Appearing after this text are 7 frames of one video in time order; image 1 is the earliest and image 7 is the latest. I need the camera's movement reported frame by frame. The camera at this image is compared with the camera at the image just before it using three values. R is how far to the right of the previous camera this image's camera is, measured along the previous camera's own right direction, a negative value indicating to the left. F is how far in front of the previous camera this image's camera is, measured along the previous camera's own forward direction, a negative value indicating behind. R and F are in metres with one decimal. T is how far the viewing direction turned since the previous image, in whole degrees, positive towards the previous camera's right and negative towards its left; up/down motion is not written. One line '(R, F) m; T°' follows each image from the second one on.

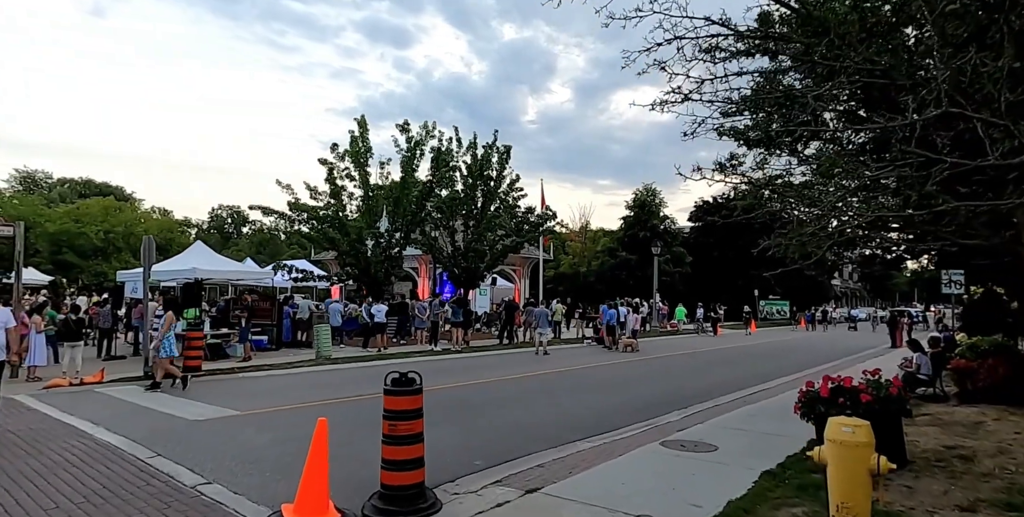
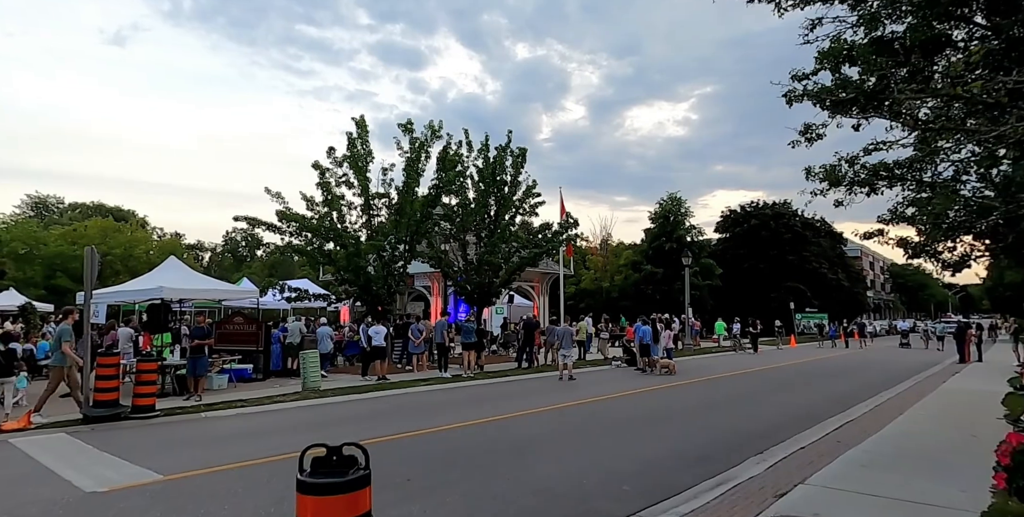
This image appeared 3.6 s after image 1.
(0.0, +2.6) m; -2°
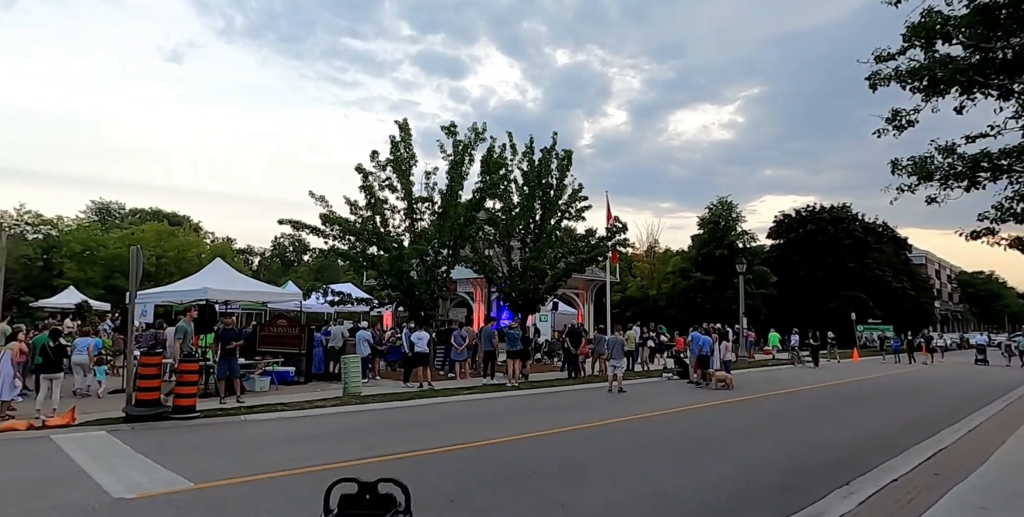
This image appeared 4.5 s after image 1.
(-0.1, +0.6) m; -4°
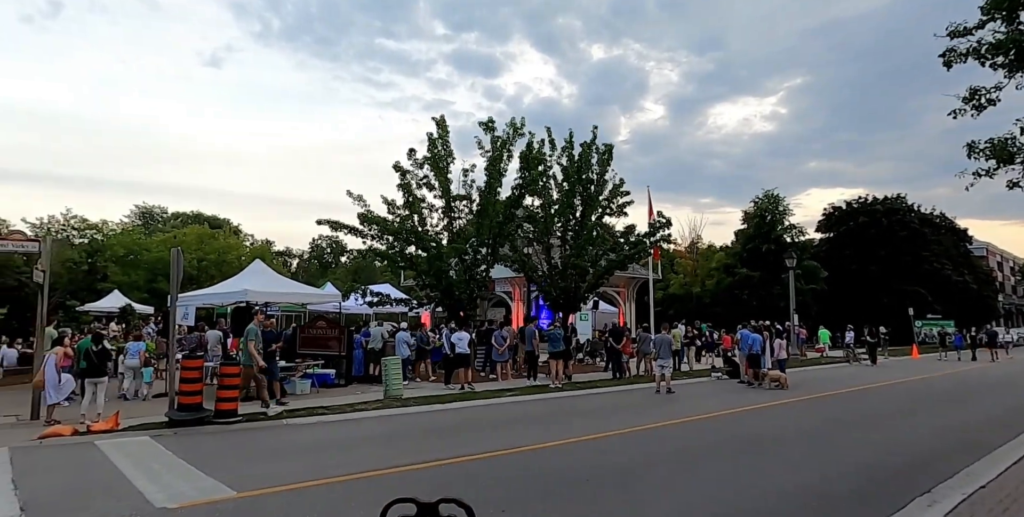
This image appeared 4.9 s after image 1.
(-0.2, +0.5) m; -3°
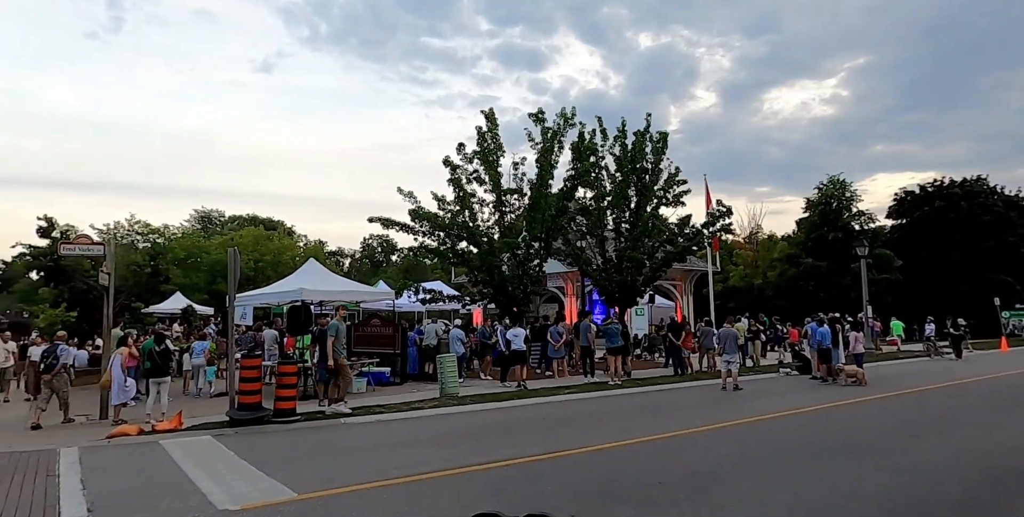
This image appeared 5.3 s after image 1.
(-0.2, +0.4) m; -4°
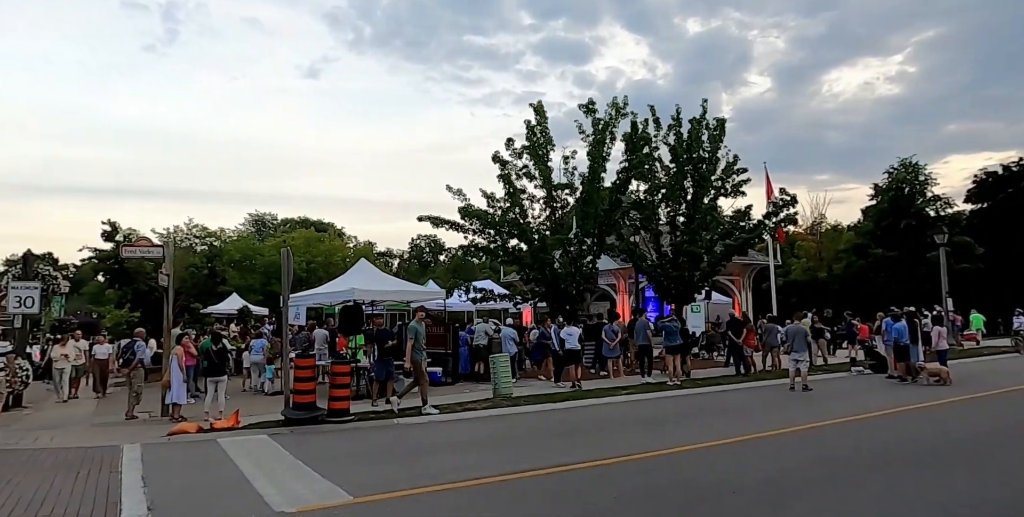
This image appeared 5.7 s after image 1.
(-0.2, +0.3) m; -4°
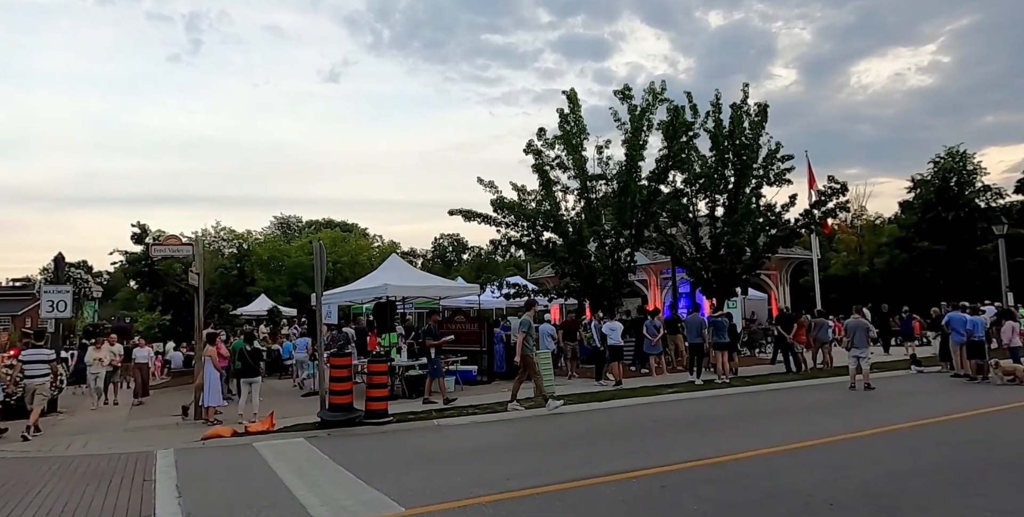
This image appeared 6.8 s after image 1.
(-0.4, +0.6) m; -2°
